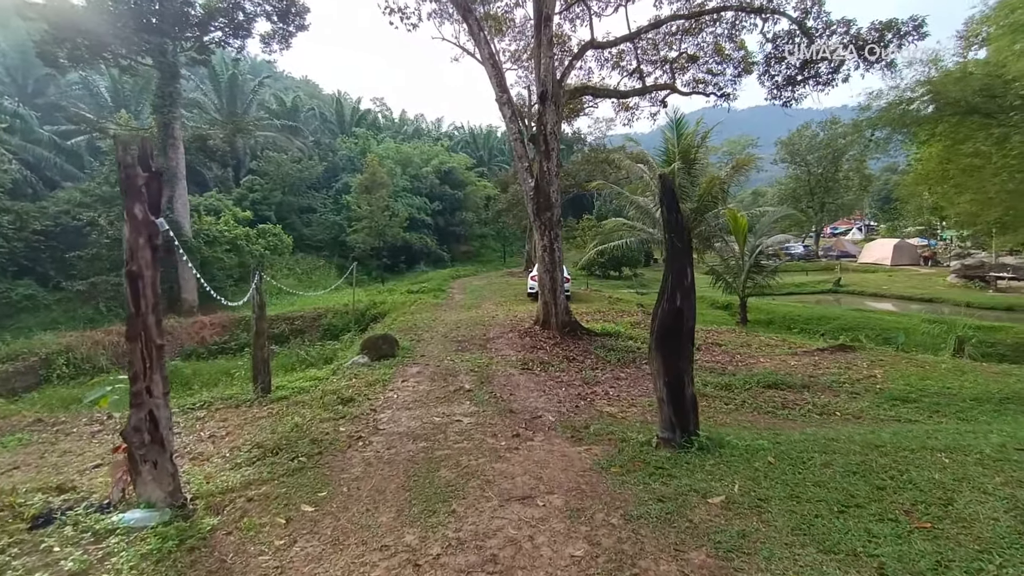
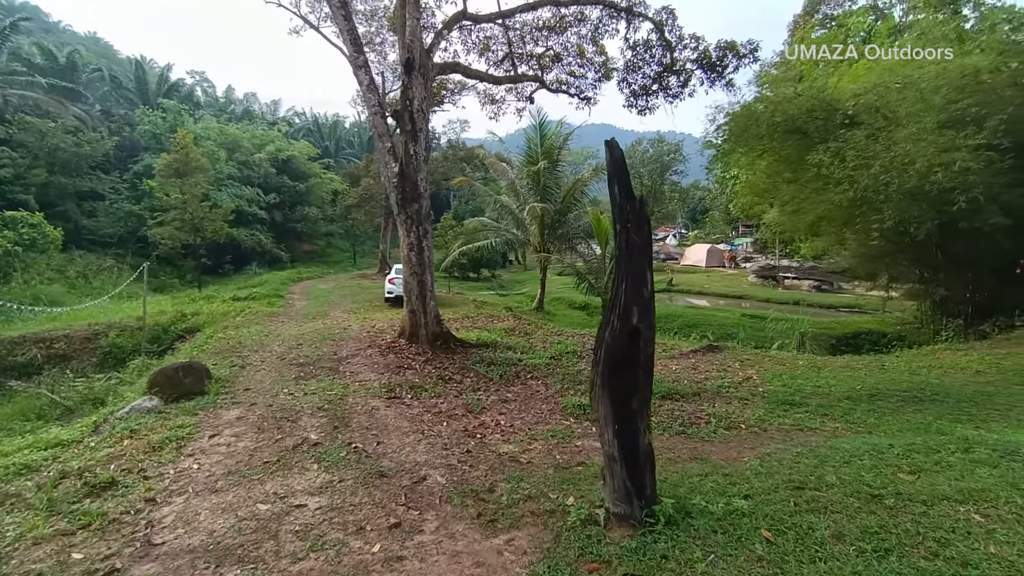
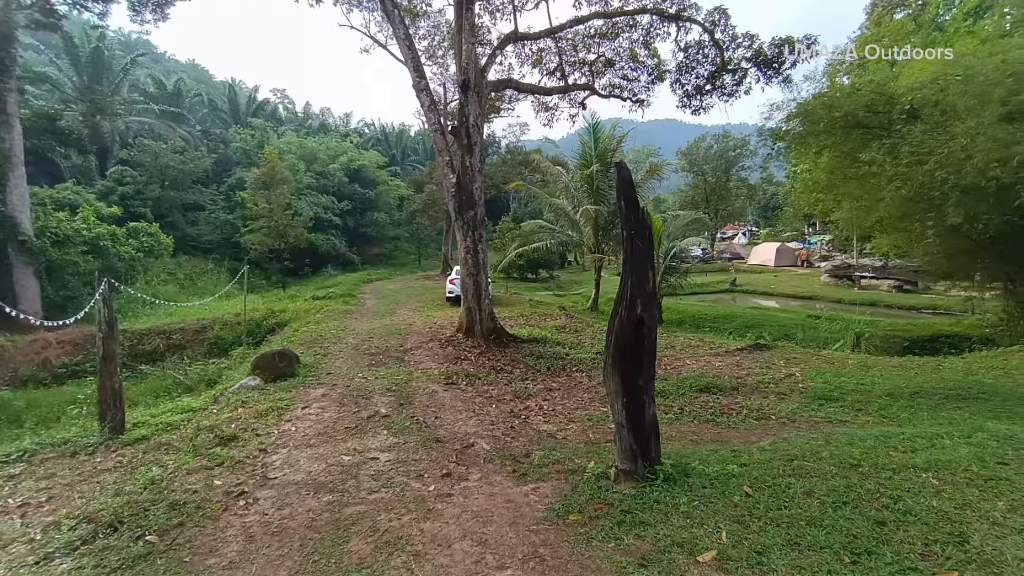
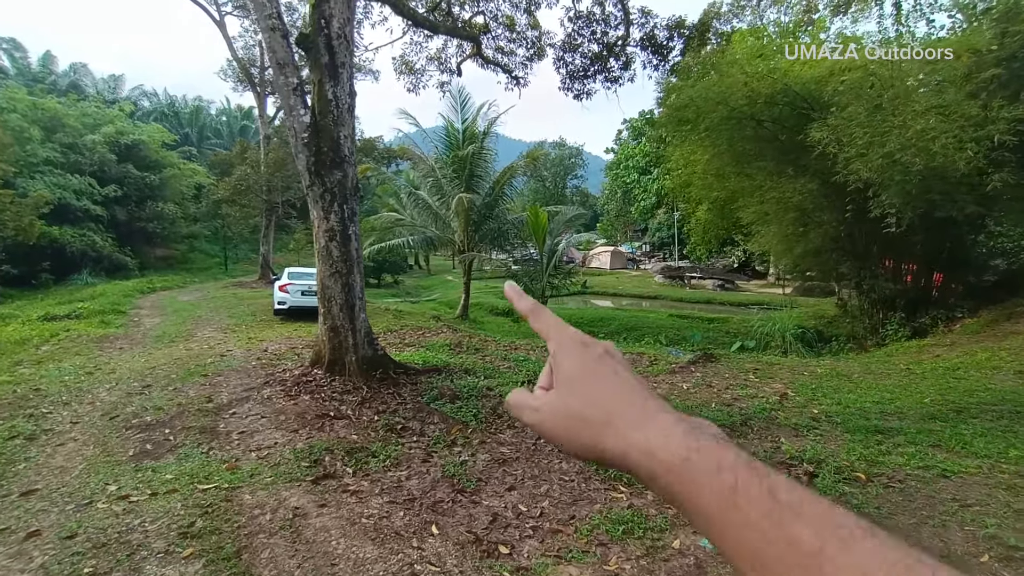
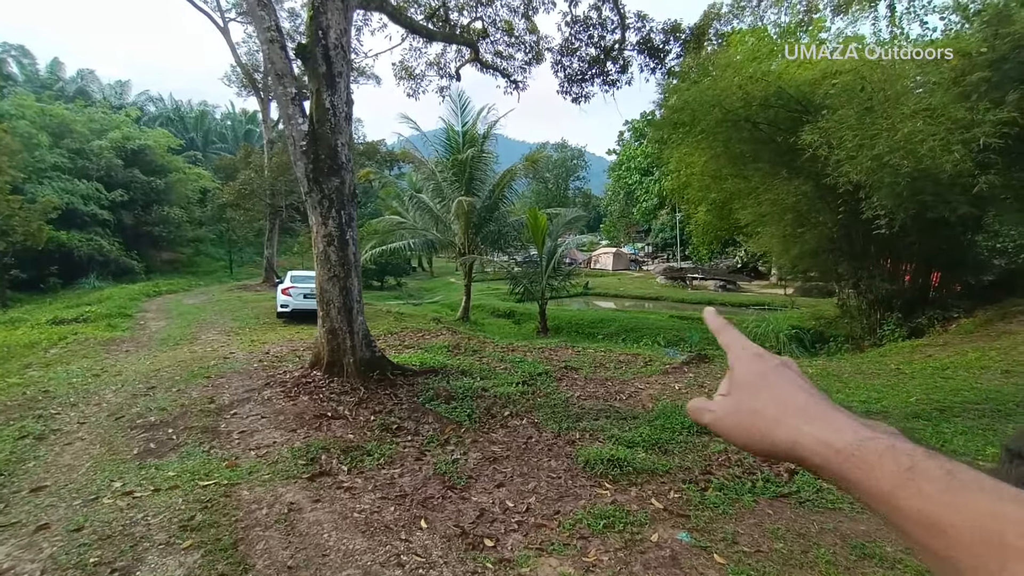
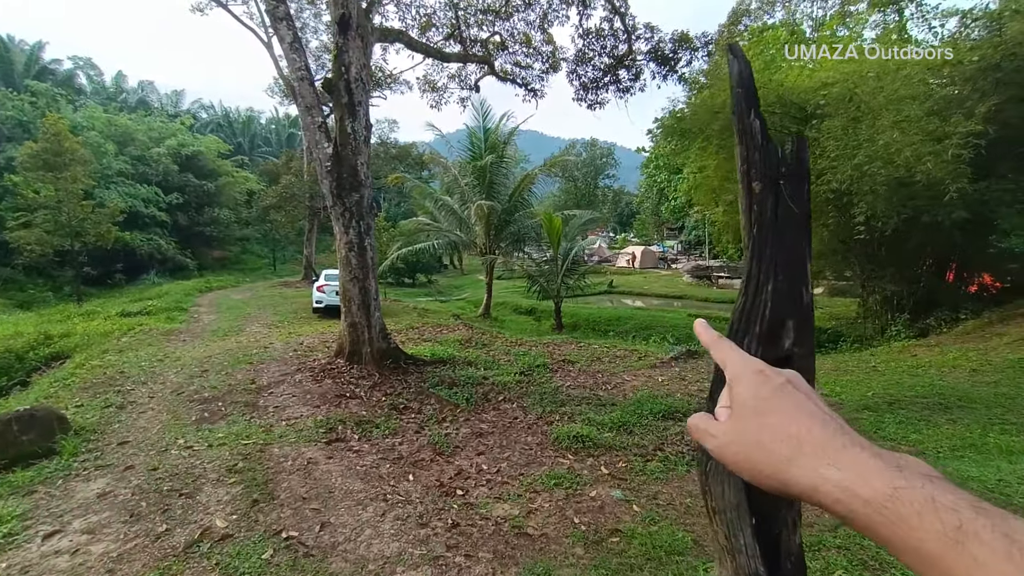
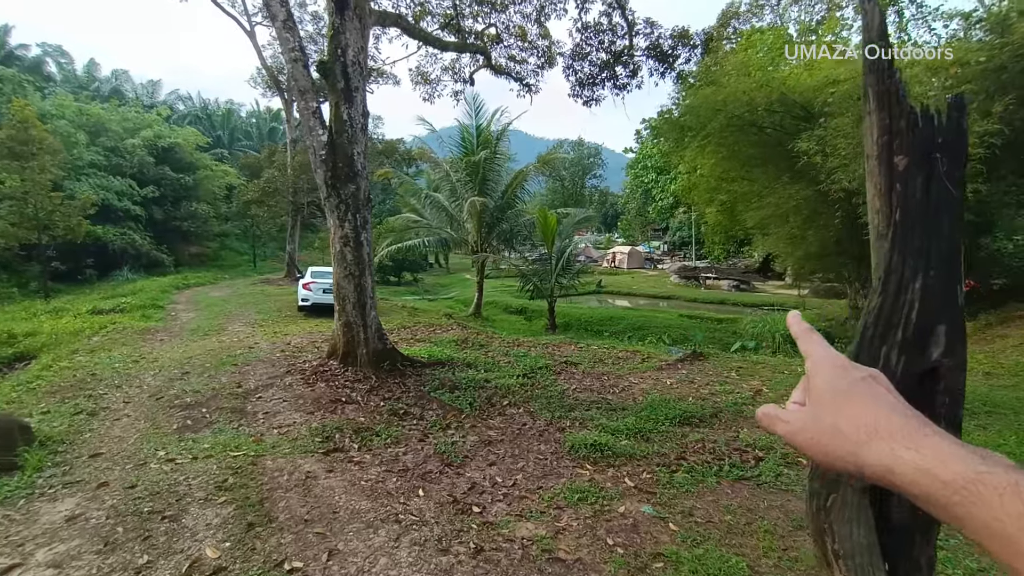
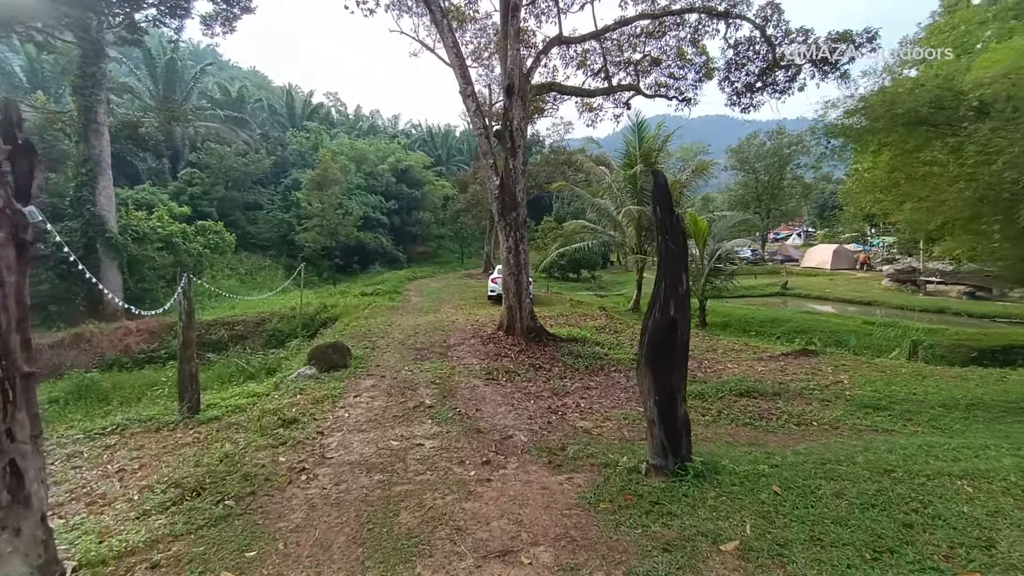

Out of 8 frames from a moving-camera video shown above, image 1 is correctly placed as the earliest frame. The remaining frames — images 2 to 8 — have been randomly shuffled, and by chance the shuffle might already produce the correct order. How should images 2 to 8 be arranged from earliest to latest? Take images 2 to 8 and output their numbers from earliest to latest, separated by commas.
8, 3, 2, 6, 7, 5, 4
